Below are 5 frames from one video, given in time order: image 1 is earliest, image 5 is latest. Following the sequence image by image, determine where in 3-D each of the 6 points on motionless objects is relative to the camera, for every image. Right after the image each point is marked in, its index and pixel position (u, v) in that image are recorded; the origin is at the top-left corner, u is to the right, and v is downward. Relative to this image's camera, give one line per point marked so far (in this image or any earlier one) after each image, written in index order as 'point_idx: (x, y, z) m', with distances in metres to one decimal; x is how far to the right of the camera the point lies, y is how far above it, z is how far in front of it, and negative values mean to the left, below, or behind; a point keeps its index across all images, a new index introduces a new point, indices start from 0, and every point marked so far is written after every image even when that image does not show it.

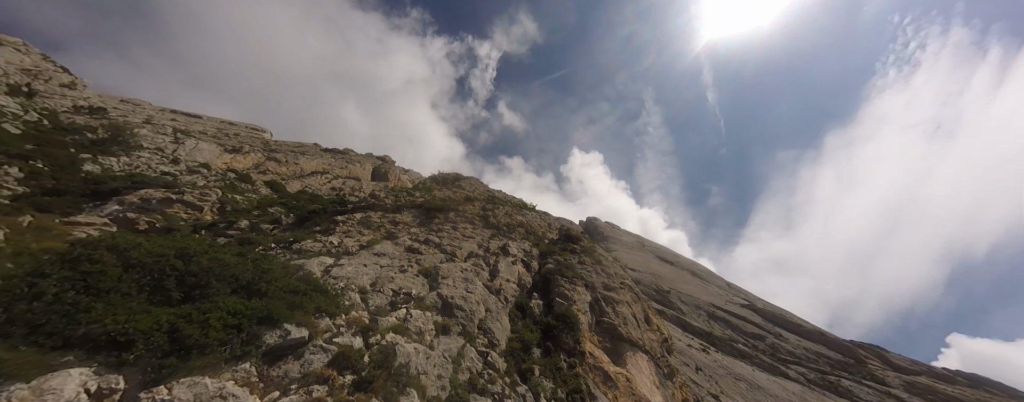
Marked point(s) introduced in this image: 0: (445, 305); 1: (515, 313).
0: (-3.4, -4.7, +14.8) m
1: (-0.2, -5.9, +17.4) m
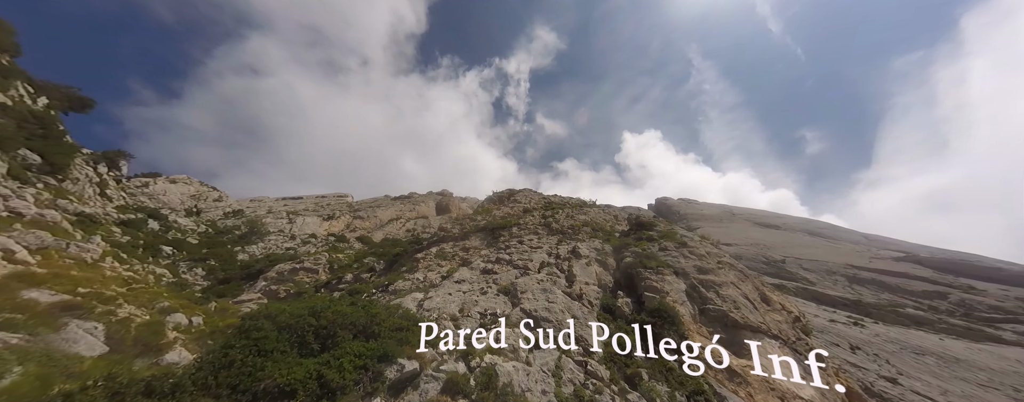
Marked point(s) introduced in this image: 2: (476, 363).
0: (+0.8, -5.6, +15.1) m
1: (+4.6, -6.0, +16.9) m
2: (-1.3, -6.1, +12.2) m
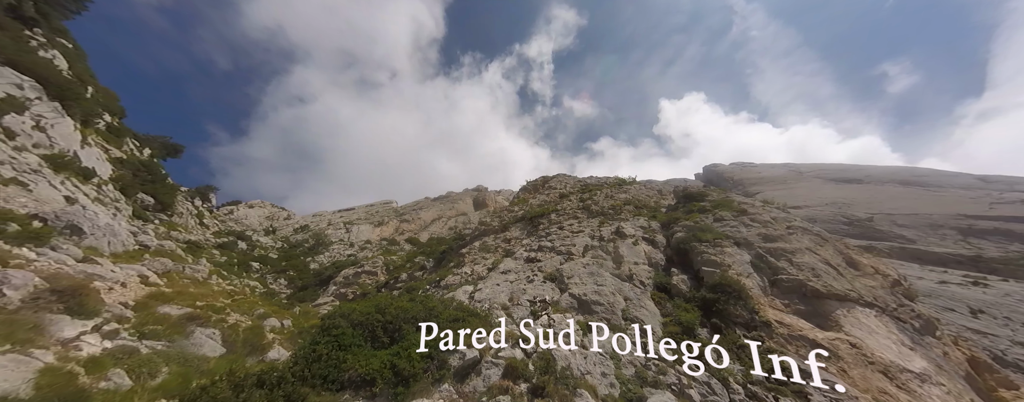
0: (+3.2, -4.8, +15.1) m
1: (+7.3, -4.7, +16.2) m
2: (+0.8, -5.7, +12.5) m
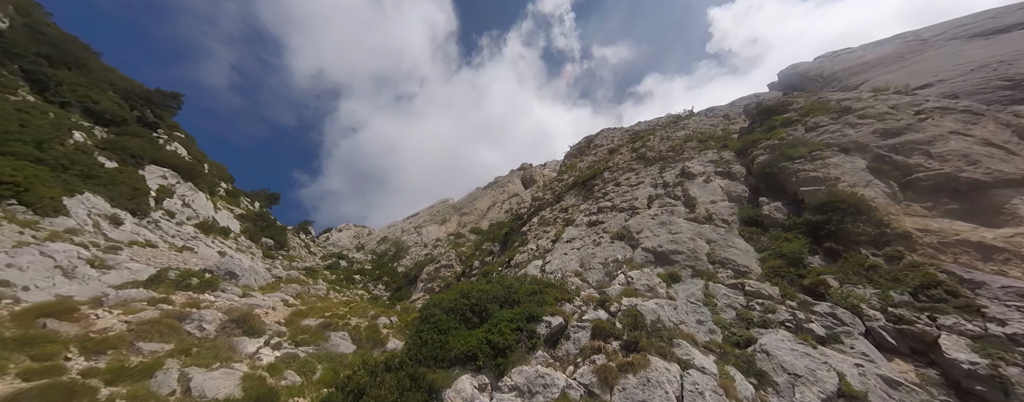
0: (+6.5, -2.4, +14.4) m
1: (+10.6, -1.3, +14.5) m
2: (+4.0, -4.1, +12.5) m
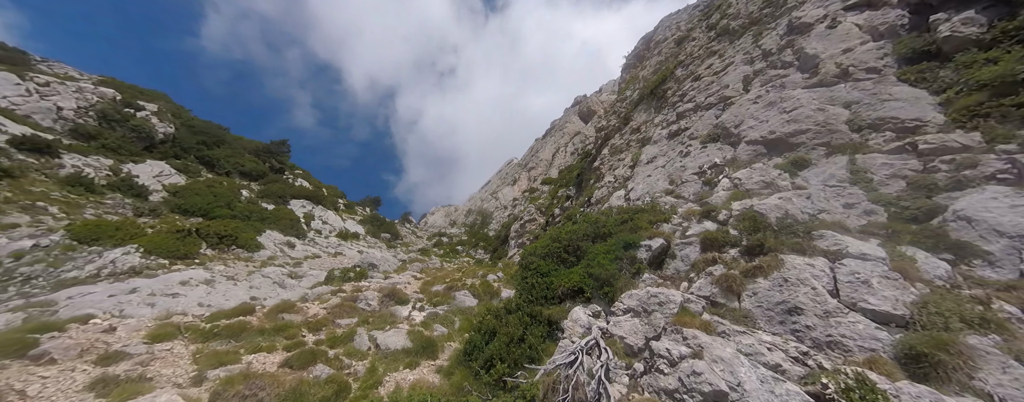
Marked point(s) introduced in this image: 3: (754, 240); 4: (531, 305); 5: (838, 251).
0: (+9.4, +2.2, +11.6) m
1: (+12.9, +4.3, +10.2) m
2: (+7.2, -0.5, +10.9) m
3: (+6.9, -1.4, +9.6) m
4: (+0.9, -4.6, +13.8) m
5: (+8.2, -1.5, +8.4) m
